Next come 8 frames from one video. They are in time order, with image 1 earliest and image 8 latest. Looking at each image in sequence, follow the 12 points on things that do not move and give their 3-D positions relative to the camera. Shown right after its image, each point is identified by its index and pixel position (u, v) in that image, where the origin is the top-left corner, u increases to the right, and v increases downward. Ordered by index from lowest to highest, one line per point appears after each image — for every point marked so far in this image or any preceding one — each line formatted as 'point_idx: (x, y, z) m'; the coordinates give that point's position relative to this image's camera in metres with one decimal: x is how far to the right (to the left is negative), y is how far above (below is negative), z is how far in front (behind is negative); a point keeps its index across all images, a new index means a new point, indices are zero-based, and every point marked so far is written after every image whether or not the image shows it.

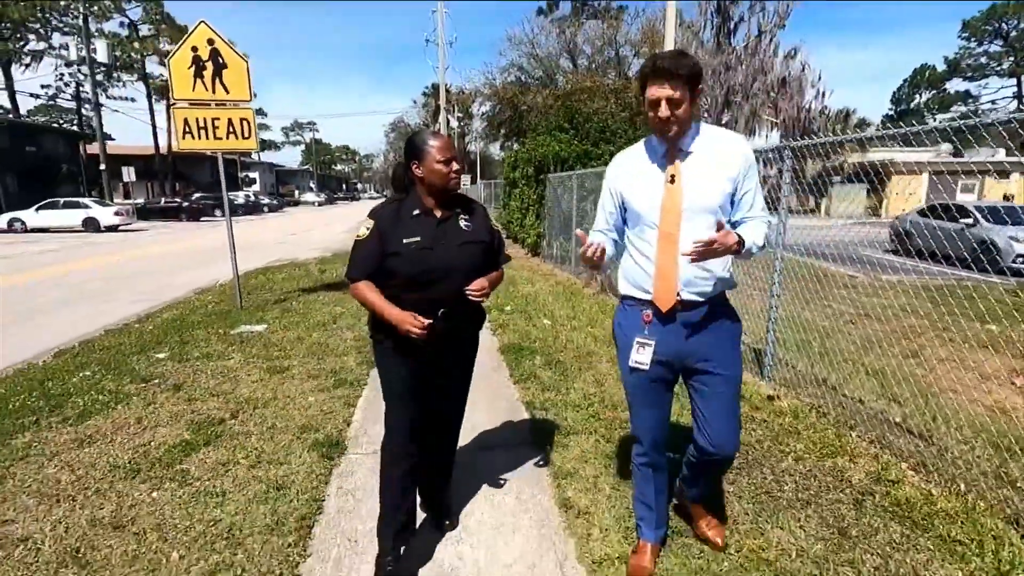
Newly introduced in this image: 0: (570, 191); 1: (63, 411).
0: (+1.1, +1.9, +10.3) m
1: (-3.5, -0.9, +4.2) m
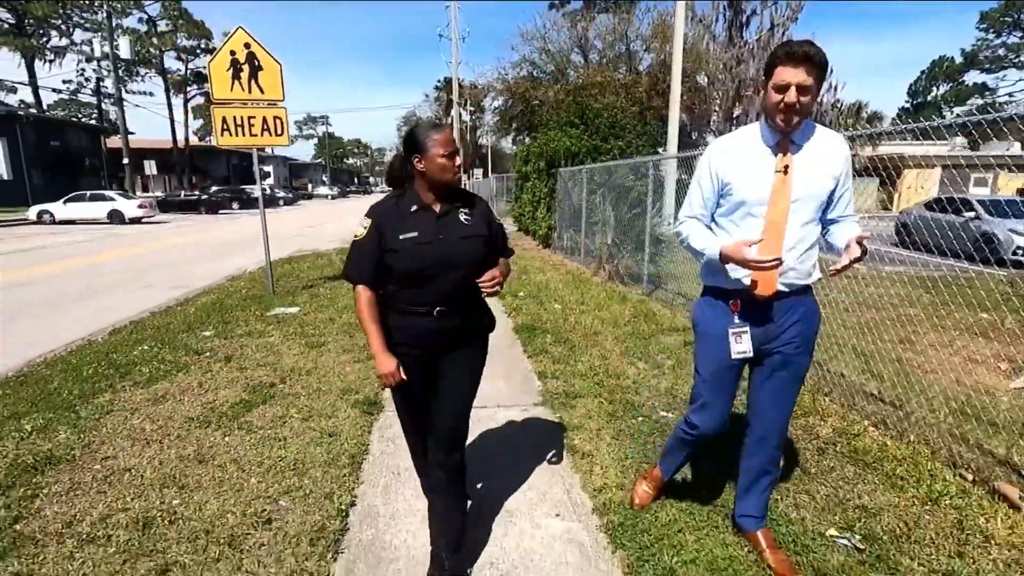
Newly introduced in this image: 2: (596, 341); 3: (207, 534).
0: (+1.4, +2.1, +10.7) m
1: (-3.4, -0.8, +4.8) m
2: (+0.8, -0.5, +5.4) m
3: (-1.4, -1.1, +2.5) m
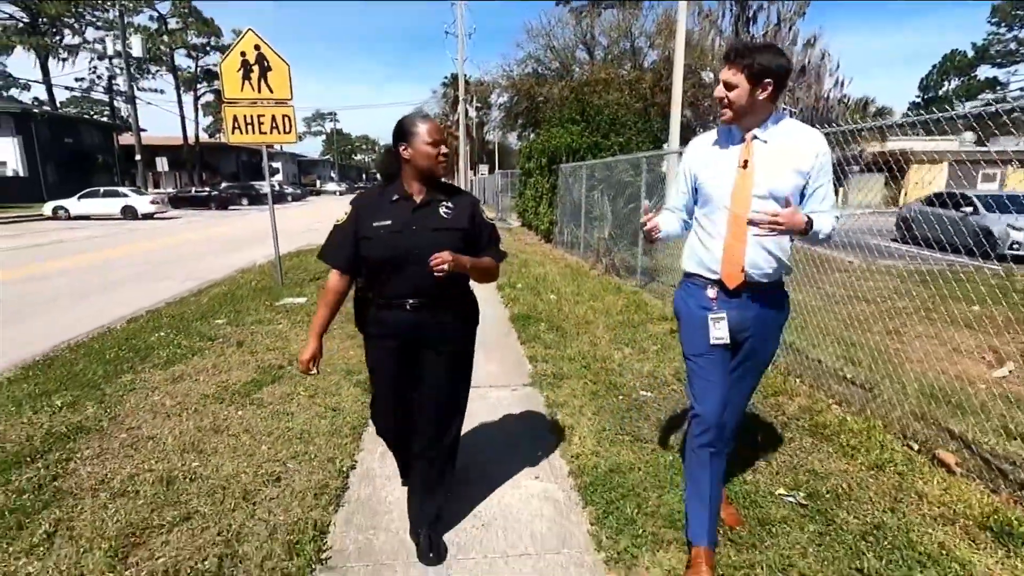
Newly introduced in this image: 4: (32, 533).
0: (+1.4, +2.2, +11.0) m
1: (-3.4, -0.7, +5.1) m
2: (+0.8, -0.4, +5.7) m
3: (-1.5, -1.0, +2.8) m
4: (-2.2, -1.1, +2.5) m
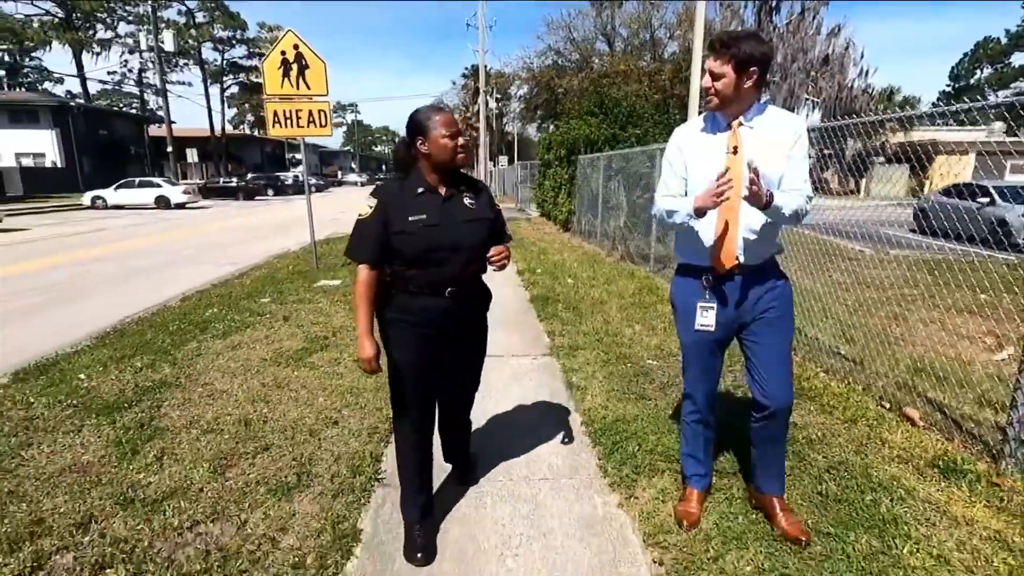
0: (+1.8, +2.5, +11.4) m
1: (-3.2, -0.5, +5.8) m
2: (+1.0, -0.2, +6.2) m
3: (-1.4, -0.9, +3.4) m
4: (-2.1, -1.0, +3.1) m
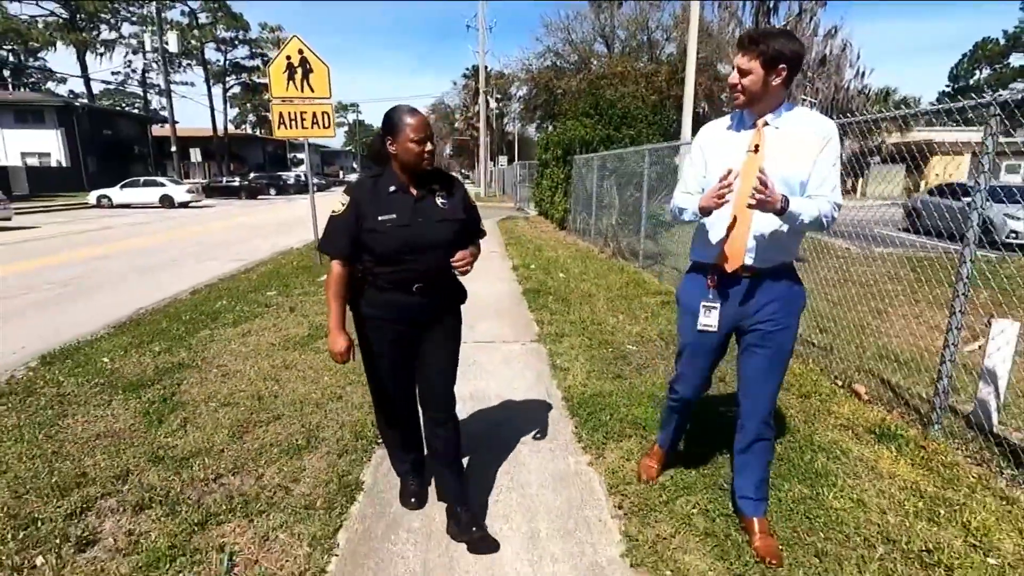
0: (+1.8, +2.6, +11.8) m
1: (-3.3, -0.4, +6.1) m
2: (+0.9, -0.2, +6.5) m
3: (-1.5, -0.8, +3.7) m
4: (-2.2, -0.9, +3.5) m
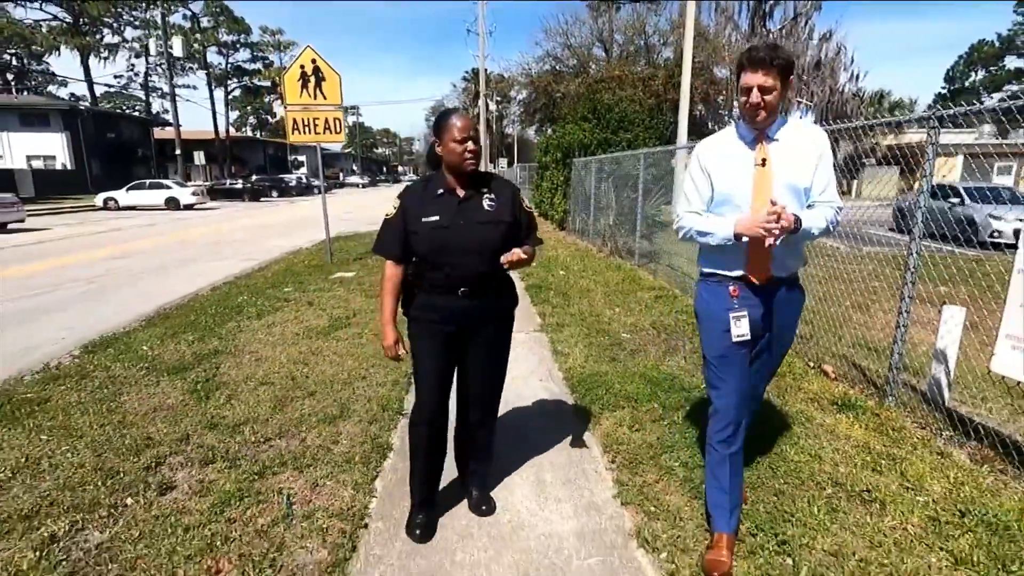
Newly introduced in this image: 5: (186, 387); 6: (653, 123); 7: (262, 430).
0: (+1.8, +2.6, +12.2) m
1: (-3.3, -0.3, +6.6) m
2: (+1.0, -0.1, +7.0) m
3: (-1.4, -0.7, +4.2) m
4: (-2.1, -0.8, +3.9) m
5: (-2.5, -0.8, +4.2) m
6: (+4.0, +4.7, +15.4) m
7: (-1.6, -0.9, +3.4) m
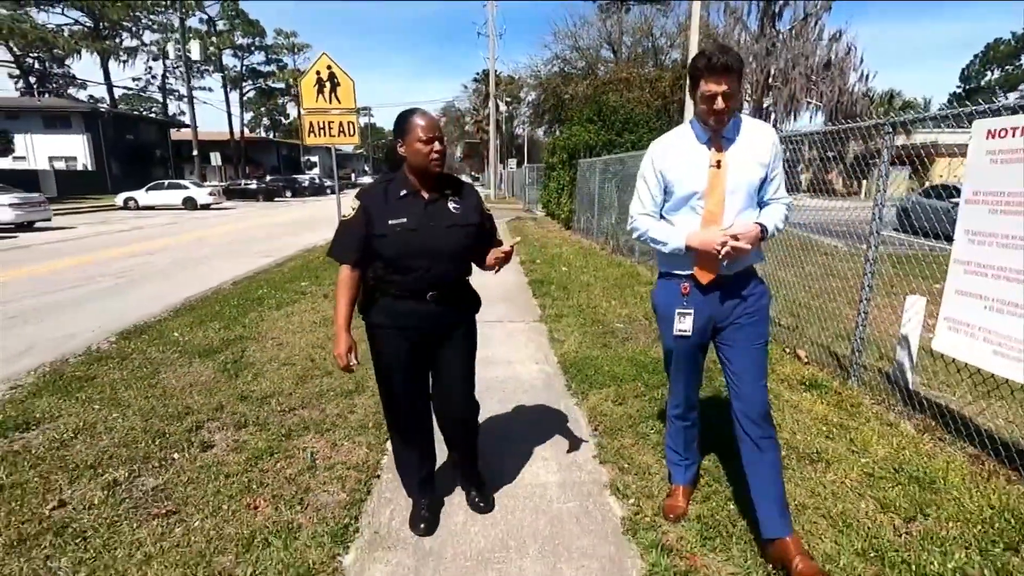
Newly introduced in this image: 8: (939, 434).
0: (+1.9, +2.7, +12.6) m
1: (-3.2, -0.2, +7.0) m
2: (+1.0, 0.0, +7.4) m
3: (-1.4, -0.6, +4.6) m
4: (-2.2, -0.7, +4.4) m
5: (-2.5, -0.7, +4.6) m
6: (+4.2, +4.8, +15.7) m
7: (-1.6, -0.8, +3.8) m
8: (+2.6, -0.9, +3.3) m
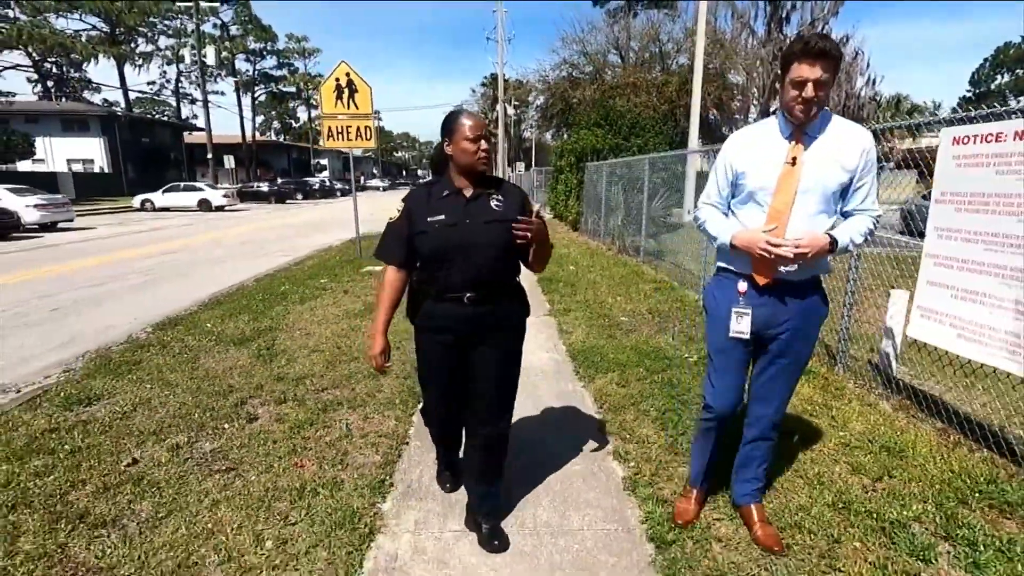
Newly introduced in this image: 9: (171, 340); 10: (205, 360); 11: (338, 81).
0: (+2.2, +2.7, +13.0) m
1: (-3.1, -0.2, +7.5) m
2: (+1.2, 0.0, +7.7) m
3: (-1.3, -0.6, +5.0) m
4: (-2.1, -0.6, +4.8) m
5: (-2.4, -0.6, +5.0) m
6: (+4.5, +4.7, +16.0) m
7: (-1.5, -0.7, +4.2) m
8: (+2.7, -0.8, +3.6) m
9: (-3.6, -0.5, +5.6) m
10: (-2.8, -0.7, +4.9) m
11: (-3.2, +3.8, +10.0) m
